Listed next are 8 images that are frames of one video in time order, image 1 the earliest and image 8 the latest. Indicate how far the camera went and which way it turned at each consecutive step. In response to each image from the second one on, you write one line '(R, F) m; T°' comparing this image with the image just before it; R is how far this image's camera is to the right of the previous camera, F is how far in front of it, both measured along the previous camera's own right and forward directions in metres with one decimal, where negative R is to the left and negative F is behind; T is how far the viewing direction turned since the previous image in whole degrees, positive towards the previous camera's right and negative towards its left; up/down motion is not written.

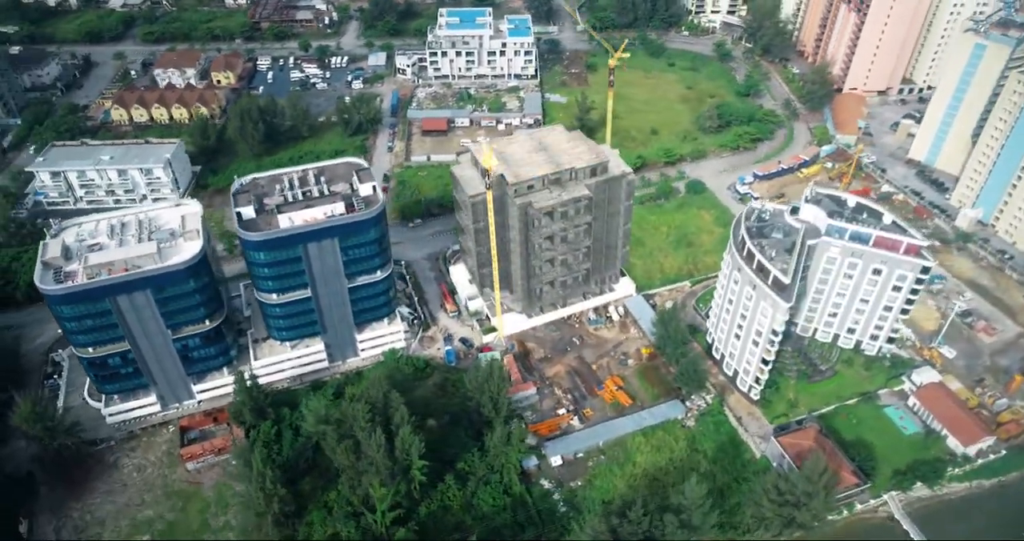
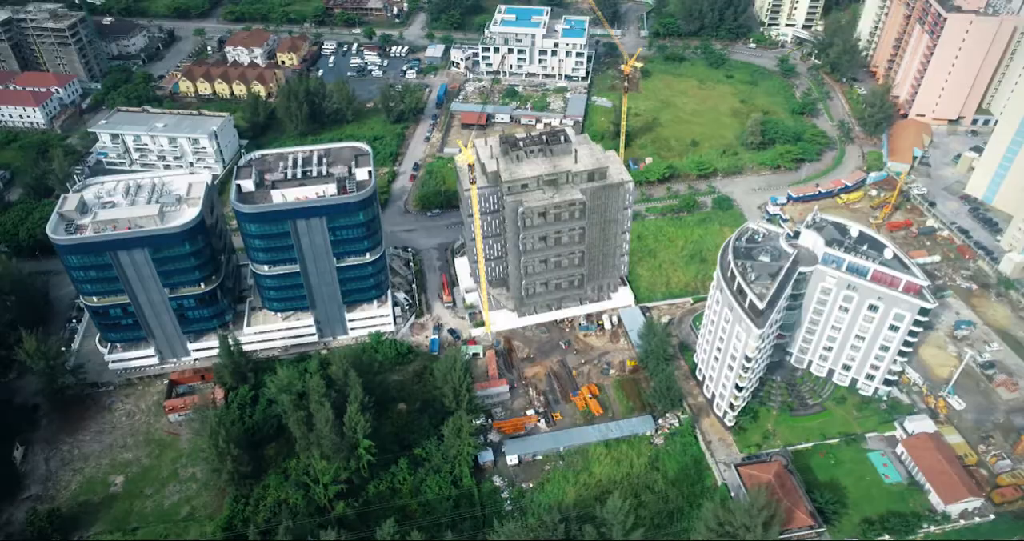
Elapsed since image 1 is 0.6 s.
(+9.3, +0.2) m; -7°
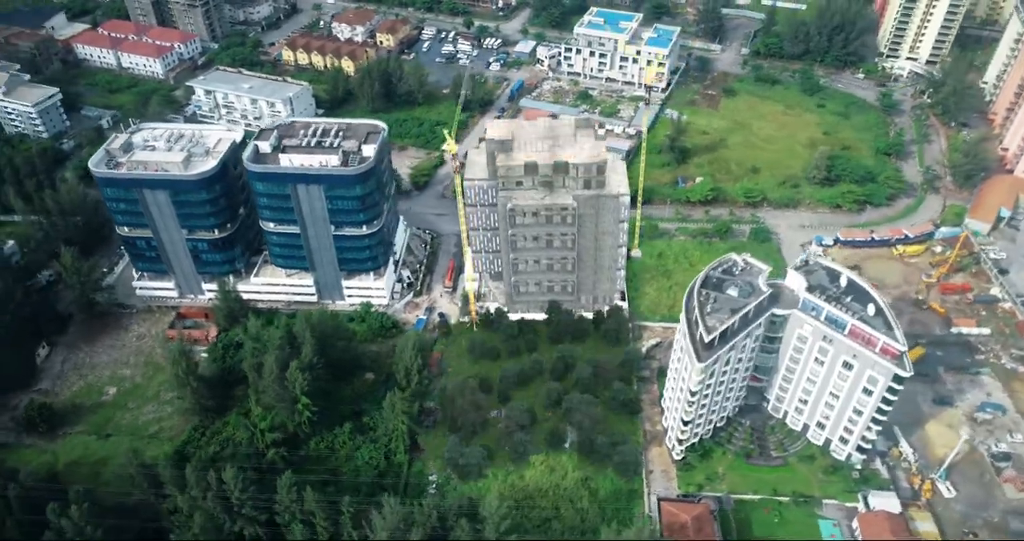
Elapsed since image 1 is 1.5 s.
(+13.9, +0.8) m; -11°
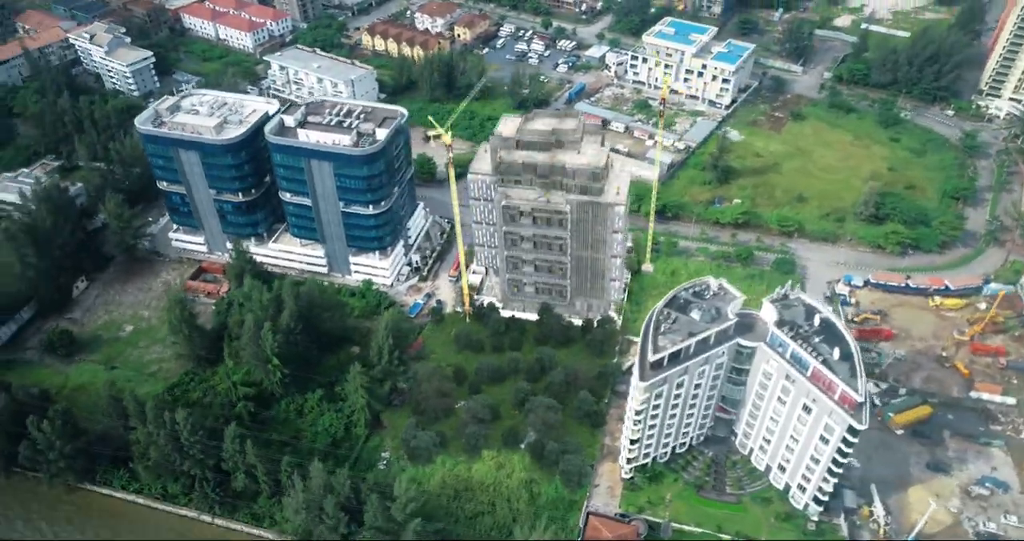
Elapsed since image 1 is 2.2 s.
(+10.8, +0.3) m; -9°
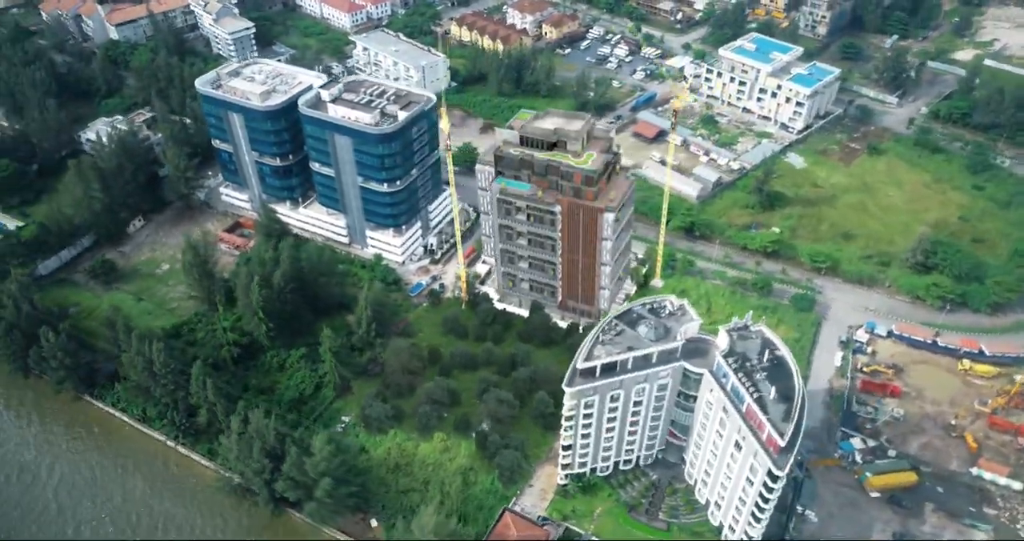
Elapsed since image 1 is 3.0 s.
(+12.4, +0.3) m; -10°
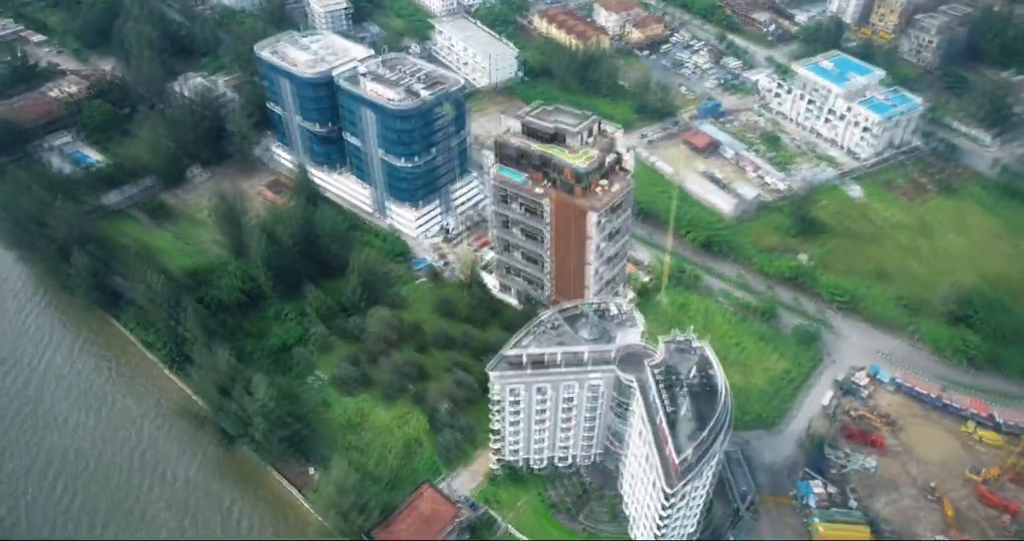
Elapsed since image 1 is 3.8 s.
(+12.2, +0.1) m; -9°
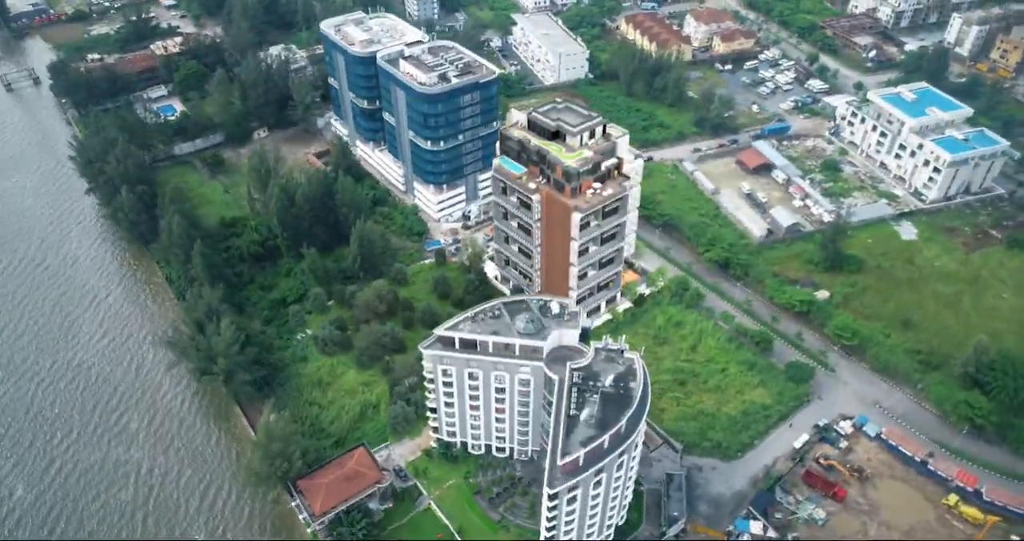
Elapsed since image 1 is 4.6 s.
(+12.4, +0.2) m; -10°
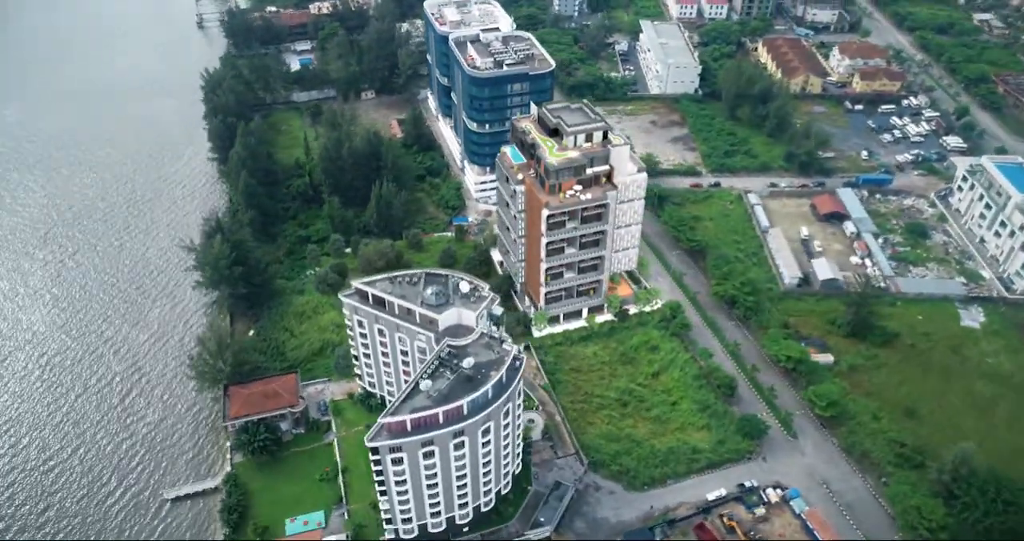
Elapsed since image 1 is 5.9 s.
(+20.0, +0.9) m; -15°
